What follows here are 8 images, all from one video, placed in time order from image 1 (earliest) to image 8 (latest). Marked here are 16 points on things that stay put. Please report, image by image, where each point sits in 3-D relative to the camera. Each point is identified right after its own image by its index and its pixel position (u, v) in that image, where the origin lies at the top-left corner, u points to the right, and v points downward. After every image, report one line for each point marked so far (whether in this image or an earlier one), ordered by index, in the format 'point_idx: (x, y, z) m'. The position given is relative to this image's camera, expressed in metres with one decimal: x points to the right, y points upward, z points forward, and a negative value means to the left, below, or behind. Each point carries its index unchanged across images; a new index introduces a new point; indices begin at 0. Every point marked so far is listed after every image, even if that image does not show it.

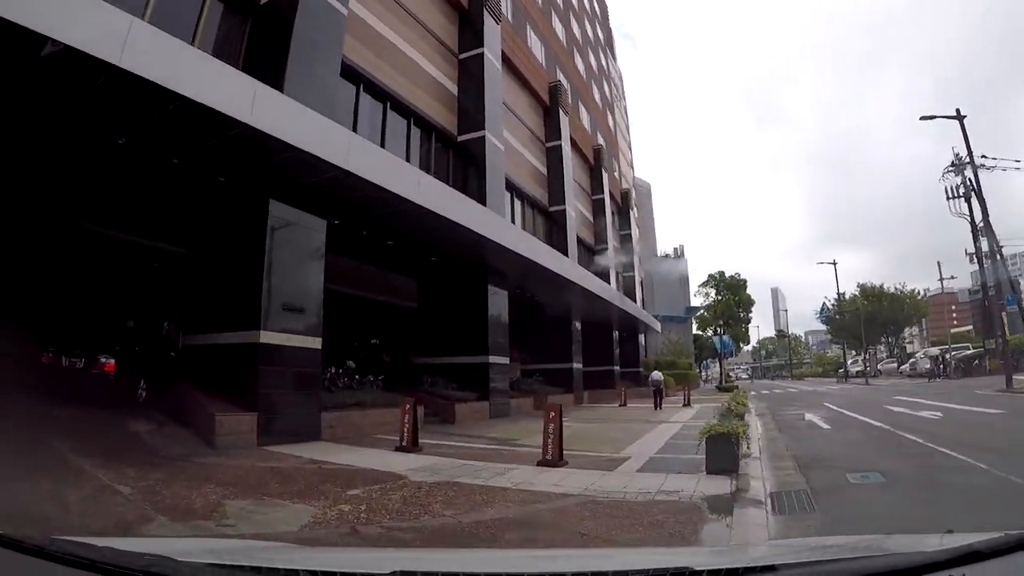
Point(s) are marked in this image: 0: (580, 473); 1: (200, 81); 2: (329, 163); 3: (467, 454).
0: (+1.8, -5.1, +17.1) m
1: (-6.7, +4.2, +13.3) m
2: (-4.7, +3.1, +16.3) m
3: (-1.5, -5.2, +19.6) m
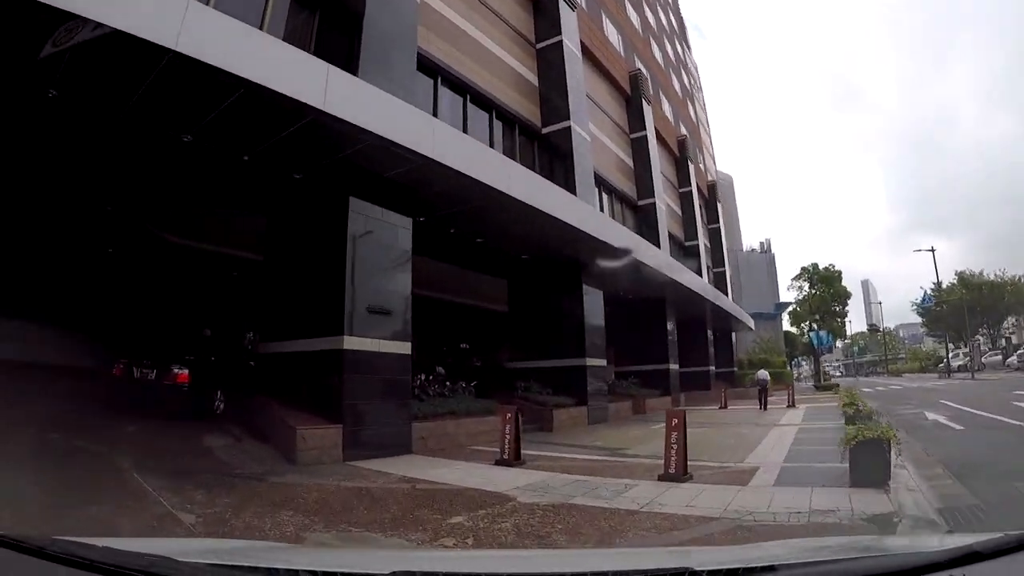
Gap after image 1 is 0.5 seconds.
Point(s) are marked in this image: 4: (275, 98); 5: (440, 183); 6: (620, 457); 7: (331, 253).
0: (+4.7, -4.6, +14.4) m
1: (-4.7, +4.3, +11.9) m
2: (-2.3, +3.2, +14.6) m
3: (+1.7, -5.0, +17.3) m
4: (-4.5, +3.6, +12.0) m
5: (-1.9, +2.8, +16.6) m
6: (+3.4, -5.4, +19.7) m
7: (-4.4, +0.9, +15.3) m
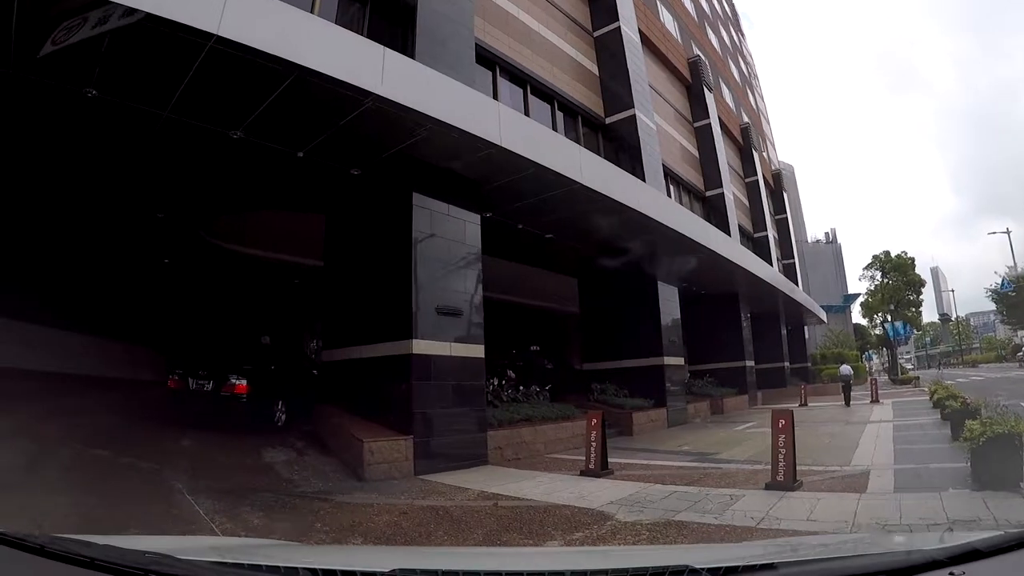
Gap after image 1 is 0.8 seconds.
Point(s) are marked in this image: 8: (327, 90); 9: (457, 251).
0: (+6.5, -4.2, +12.4) m
1: (-3.5, +4.3, +10.8) m
2: (-0.7, +3.3, +13.3) m
3: (+3.9, -4.7, +15.5) m
4: (-3.2, +3.6, +11.0) m
5: (-0.1, +2.9, +15.3) m
6: (+5.8, -5.0, +17.7) m
7: (-2.7, +0.9, +14.2) m
8: (-3.3, +3.5, +11.2) m
9: (-1.3, +1.0, +15.1) m
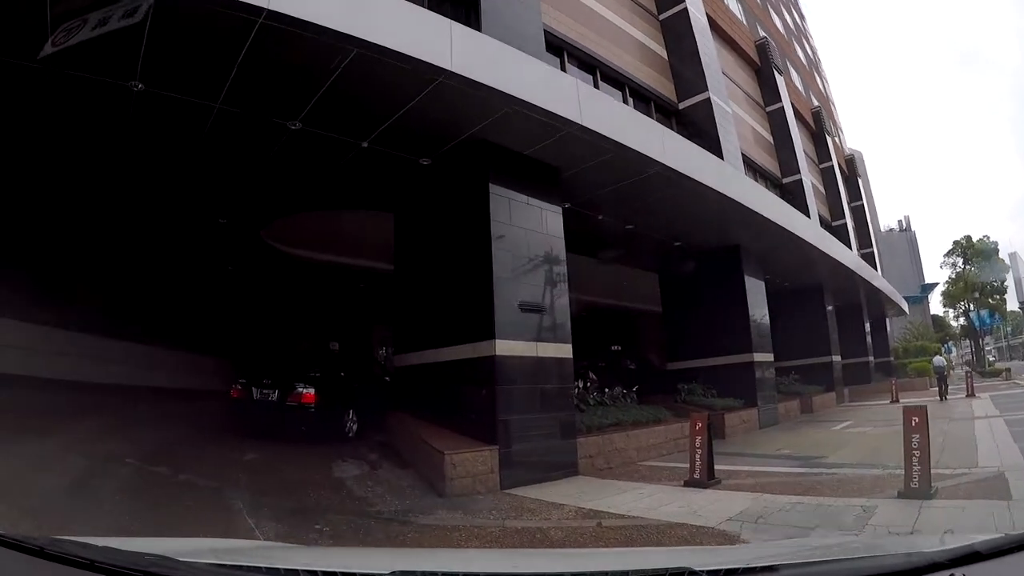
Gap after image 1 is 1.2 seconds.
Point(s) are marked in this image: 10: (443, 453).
0: (+8.2, -3.7, +10.3) m
1: (-2.3, +4.3, +9.8) m
2: (+0.7, +3.5, +12.0) m
3: (+5.9, -4.3, +13.6) m
4: (-2.0, +3.7, +10.0) m
5: (+1.6, +3.1, +13.9) m
6: (+8.1, -4.6, +15.6) m
7: (-1.0, +1.0, +13.1) m
8: (-2.1, +3.6, +10.2) m
9: (+0.5, +1.1, +13.8) m
10: (-0.9, -2.2, +8.2) m
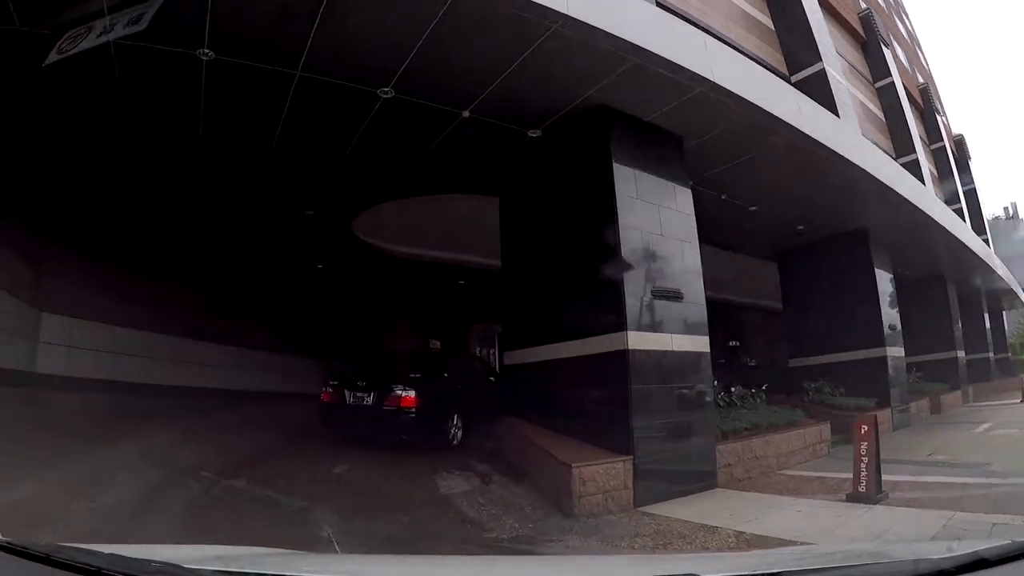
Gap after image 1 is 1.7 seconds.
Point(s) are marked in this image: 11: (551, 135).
0: (+9.9, -3.1, +7.5) m
1: (-0.8, +4.6, +8.5) m
2: (+2.5, +3.8, +10.3) m
3: (+8.1, -3.8, +11.1) m
4: (-0.4, +3.9, +8.6) m
5: (+3.7, +3.4, +12.1) m
6: (+10.5, -4.0, +12.9) m
7: (+1.1, +1.2, +11.5) m
8: (-0.5, +3.9, +8.8) m
9: (+2.6, +1.4, +12.1) m
10: (+0.7, -1.9, +6.7) m
11: (+0.6, +3.1, +11.6) m
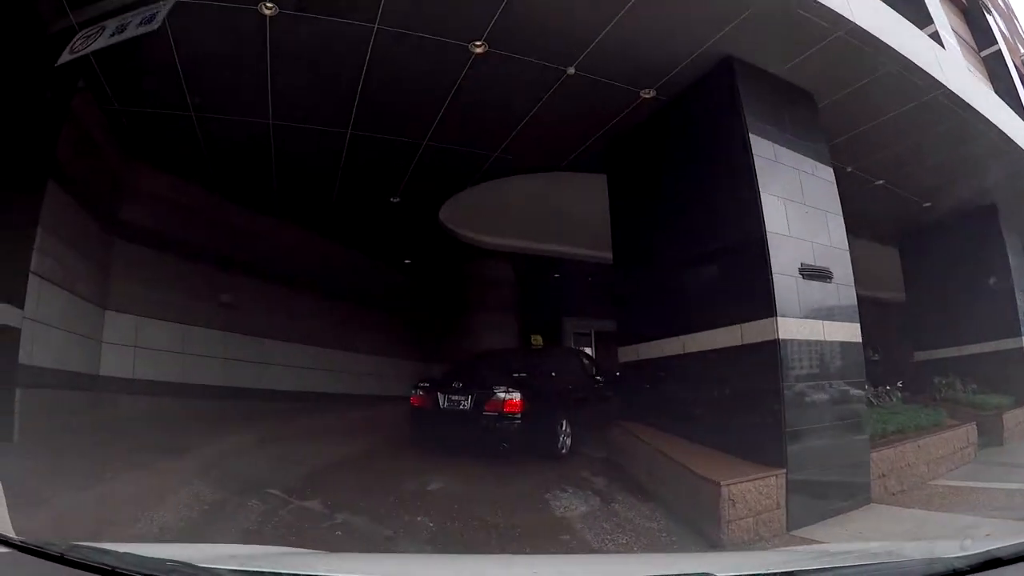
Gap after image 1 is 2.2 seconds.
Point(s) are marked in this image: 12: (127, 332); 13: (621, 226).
0: (+11.1, -2.6, +5.2) m
1: (+0.4, +4.8, +7.4) m
2: (+3.9, +4.1, +8.7) m
3: (+9.7, -3.3, +8.9) m
4: (+0.7, +4.1, +7.4) m
5: (+5.2, +3.8, +10.4) m
6: (+12.3, -3.5, +10.4) m
7: (+2.6, +1.5, +10.1) m
8: (+0.7, +4.1, +7.6) m
9: (+4.2, +1.7, +10.5) m
10: (+1.8, -1.7, +5.3) m
11: (+2.1, +3.3, +10.3) m
12: (-4.9, -0.5, +7.8) m
13: (+2.0, +1.5, +11.0) m
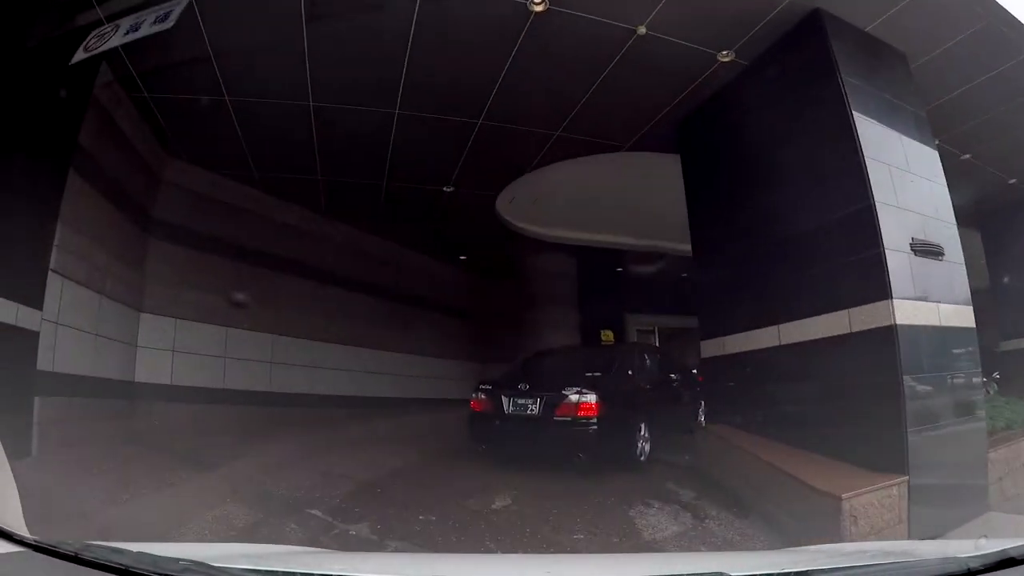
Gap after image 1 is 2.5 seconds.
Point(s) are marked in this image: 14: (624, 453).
0: (+11.7, -2.2, +3.7) m
1: (+0.9, +4.9, +6.6) m
2: (+4.5, +4.3, +7.8) m
3: (+10.6, -3.0, +7.6) m
4: (+1.3, +4.2, +6.6) m
5: (+5.9, +4.0, +9.3) m
6: (+13.2, -3.0, +8.9) m
7: (+3.4, +1.7, +9.2) m
8: (+1.3, +4.2, +6.9) m
9: (+5.0, +1.9, +9.5) m
10: (+2.3, -1.5, +4.5) m
11: (+2.9, +3.5, +9.4) m
12: (-4.2, -0.6, +7.4) m
13: (+2.8, +1.7, +10.1) m
14: (+1.0, -1.5, +5.5) m
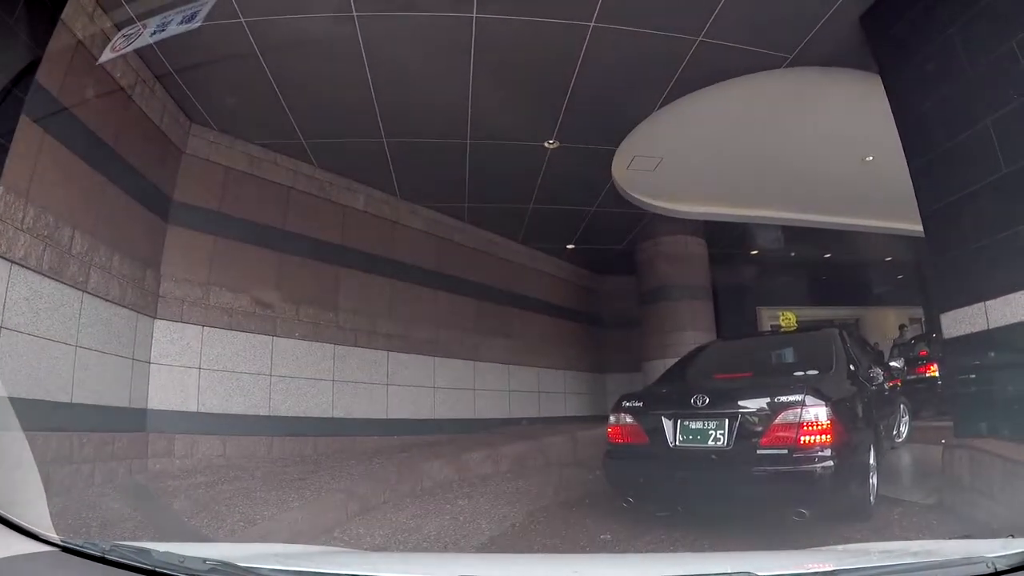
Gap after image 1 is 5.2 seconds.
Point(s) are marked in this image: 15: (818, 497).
0: (+12.3, -1.2, +0.5) m
1: (+1.6, +5.1, +4.8) m
2: (+5.3, +4.7, +5.5) m
3: (+11.7, -2.2, +4.4) m
4: (+2.0, +4.5, +4.8) m
5: (+6.9, +4.5, +6.9) m
6: (+14.5, -2.1, +5.4) m
7: (+4.5, +2.0, +7.0) m
8: (+2.0, +4.5, +5.0) m
9: (+6.2, +2.4, +7.1) m
10: (+3.1, -1.1, +2.4) m
11: (+3.9, +3.8, +7.3) m
12: (-3.1, -0.6, +6.1) m
13: (+4.1, +2.0, +8.0) m
14: (+1.9, -1.2, +3.5) m
15: (+1.6, -1.1, +3.4) m
